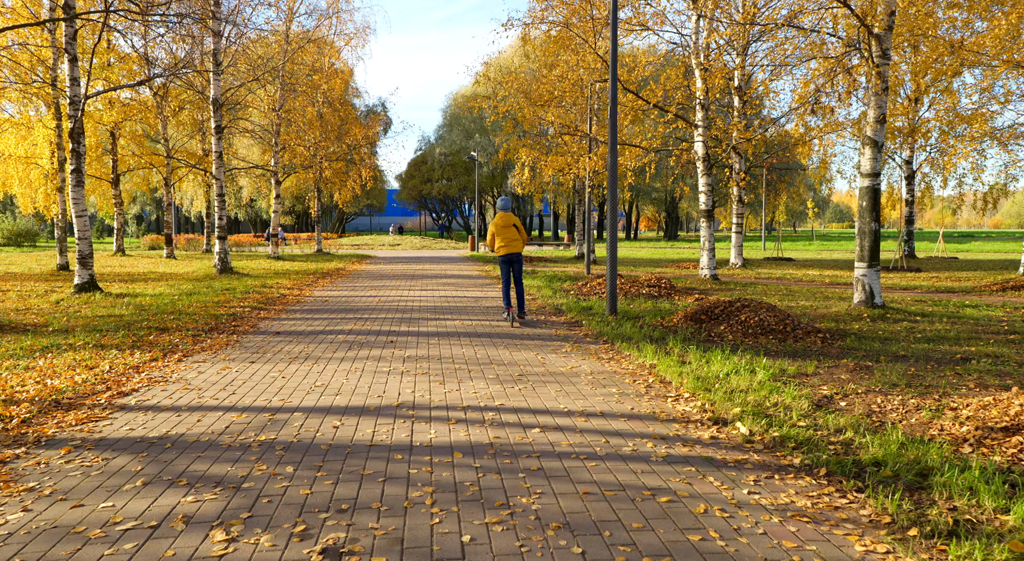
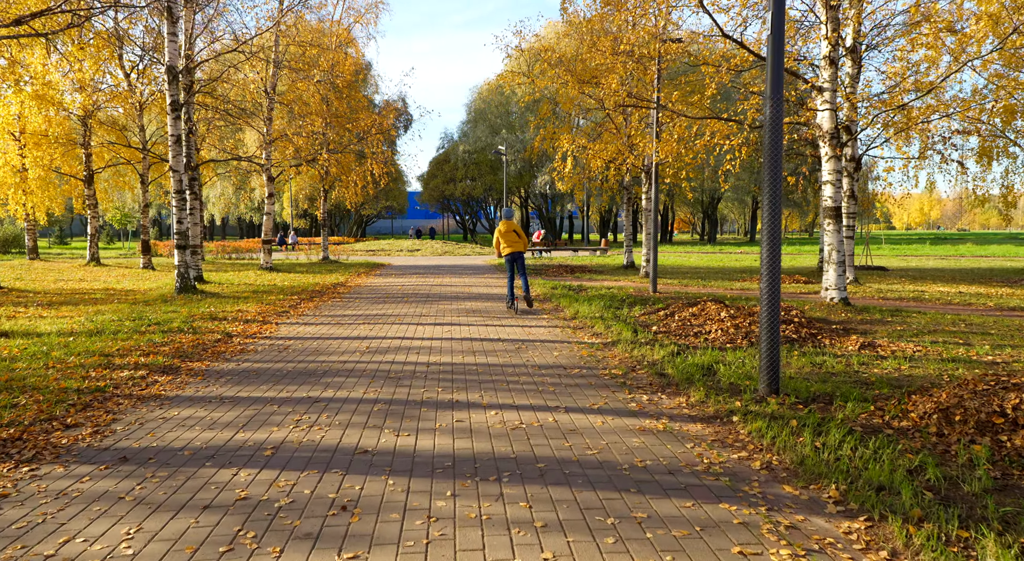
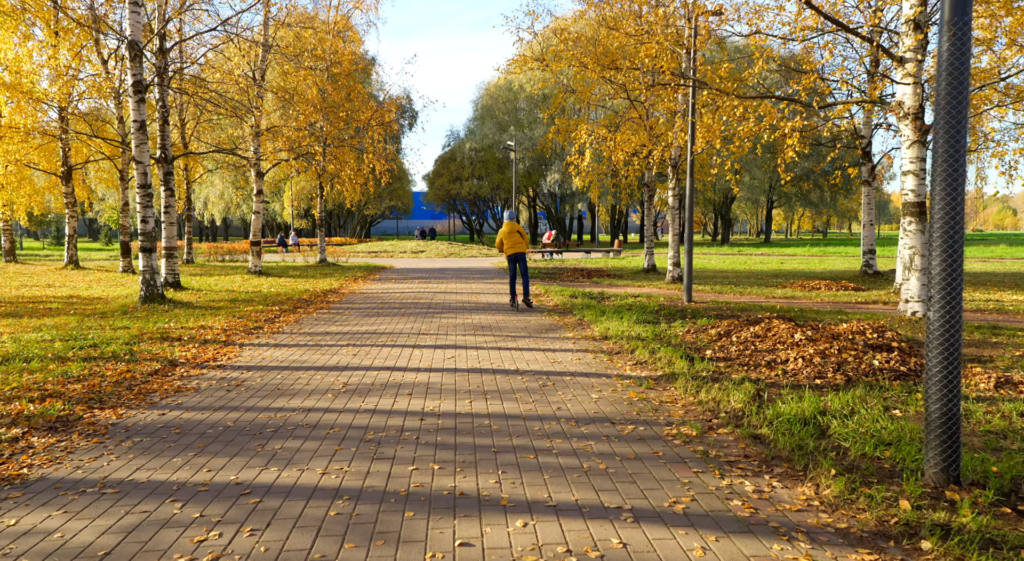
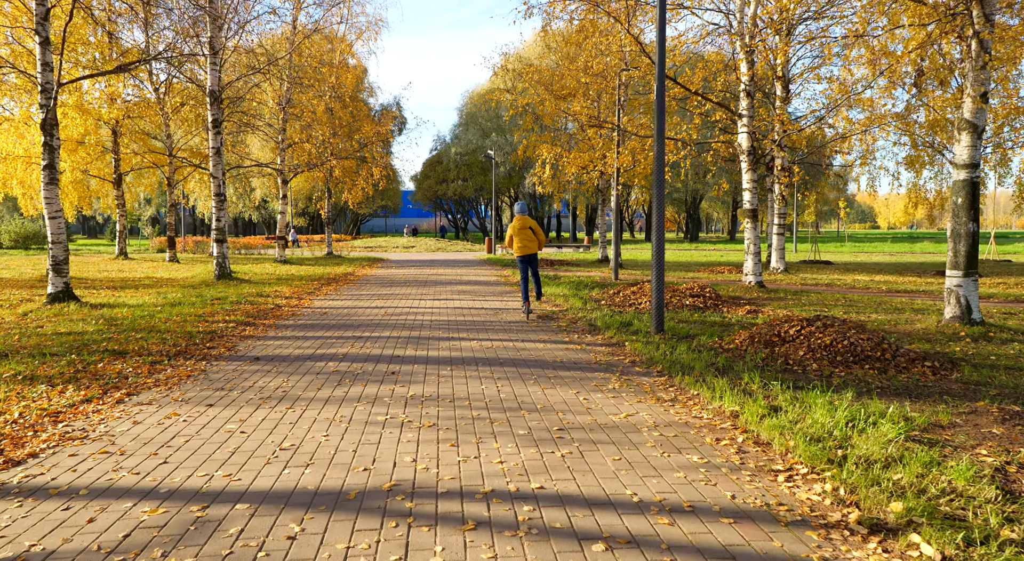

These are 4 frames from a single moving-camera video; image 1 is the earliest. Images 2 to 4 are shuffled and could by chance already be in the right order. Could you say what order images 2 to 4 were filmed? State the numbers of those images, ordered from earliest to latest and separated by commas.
4, 2, 3
